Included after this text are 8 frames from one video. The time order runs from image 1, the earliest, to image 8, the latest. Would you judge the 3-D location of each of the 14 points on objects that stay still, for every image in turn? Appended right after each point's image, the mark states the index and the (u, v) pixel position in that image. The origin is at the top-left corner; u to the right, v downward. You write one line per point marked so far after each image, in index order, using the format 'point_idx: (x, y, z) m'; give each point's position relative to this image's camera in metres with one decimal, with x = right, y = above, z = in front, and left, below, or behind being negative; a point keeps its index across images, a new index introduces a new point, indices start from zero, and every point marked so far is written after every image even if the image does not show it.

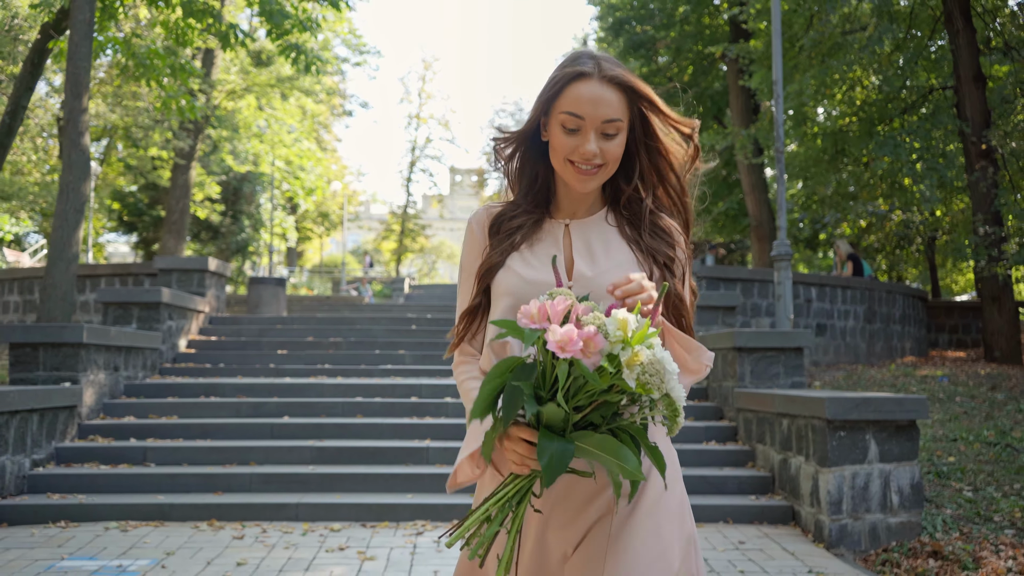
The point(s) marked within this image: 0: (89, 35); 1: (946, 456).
0: (-5.2, +3.1, +10.7) m
1: (+3.4, -1.3, +6.8) m
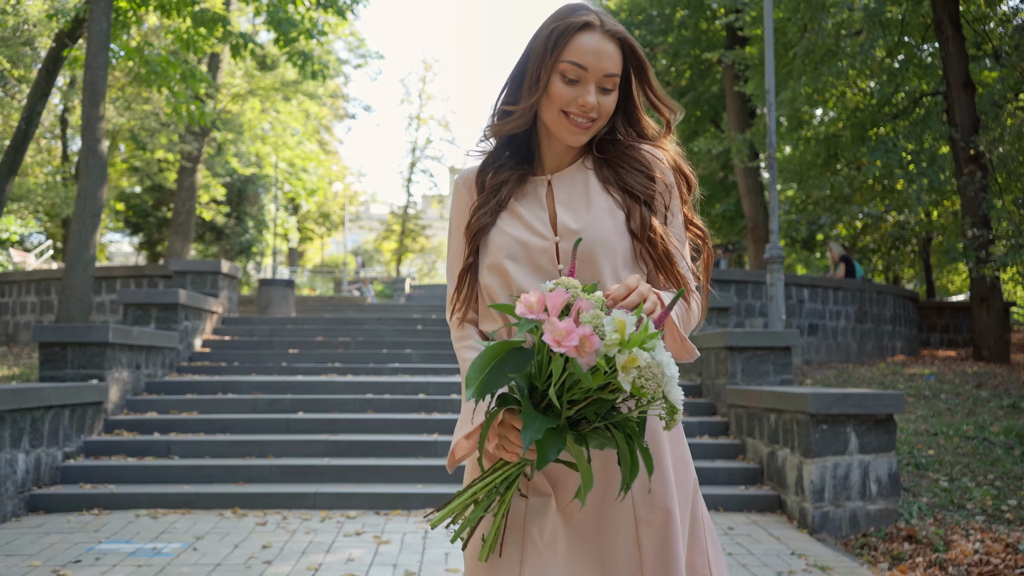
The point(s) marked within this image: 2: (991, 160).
0: (-5.1, +3.1, +11.1) m
1: (+3.4, -1.3, +7.2) m
2: (+8.2, +2.2, +15.2) m
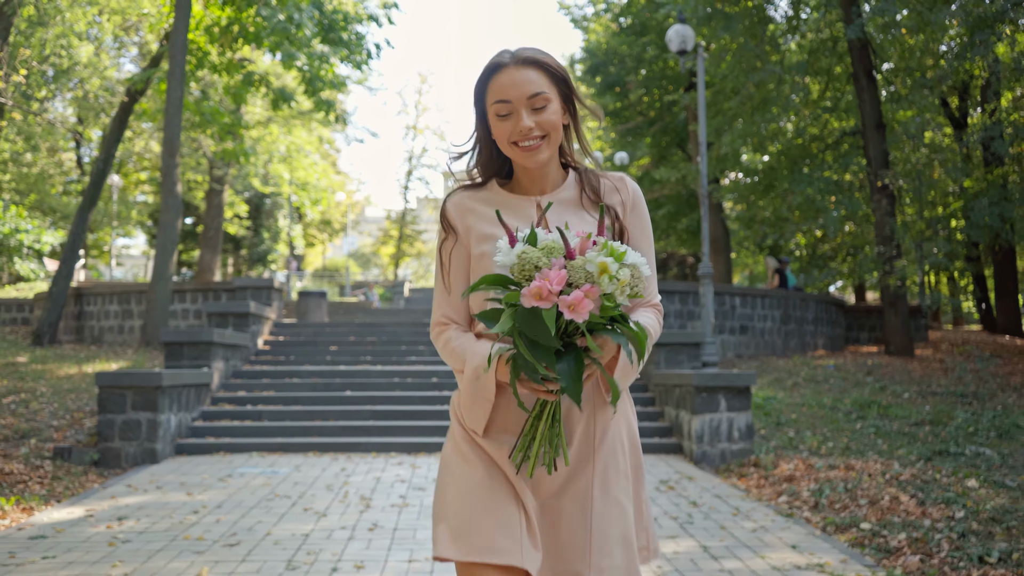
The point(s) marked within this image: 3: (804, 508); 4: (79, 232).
0: (-5.3, +2.9, +14.1) m
1: (+3.2, -1.5, +10.3) m
2: (+8.0, +2.1, +18.3) m
3: (+2.2, -1.7, +6.8) m
4: (-8.0, +1.0, +16.2) m
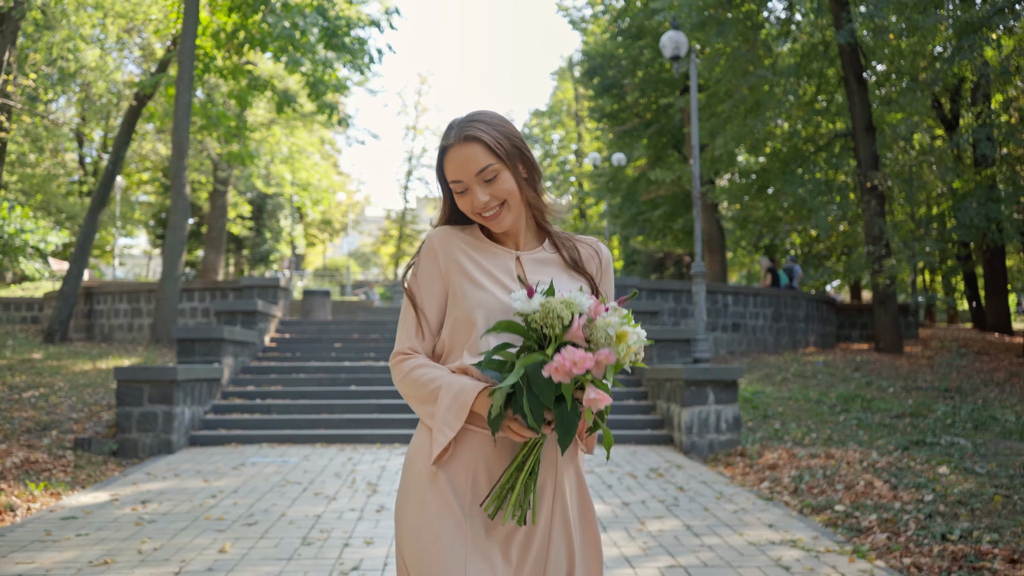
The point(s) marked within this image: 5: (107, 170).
0: (-5.4, +2.9, +14.5) m
1: (+3.2, -1.5, +10.7) m
2: (+7.9, +2.1, +18.8) m
3: (+2.2, -1.7, +7.2) m
4: (-8.0, +1.1, +16.7) m
5: (-7.8, +2.3, +17.0) m
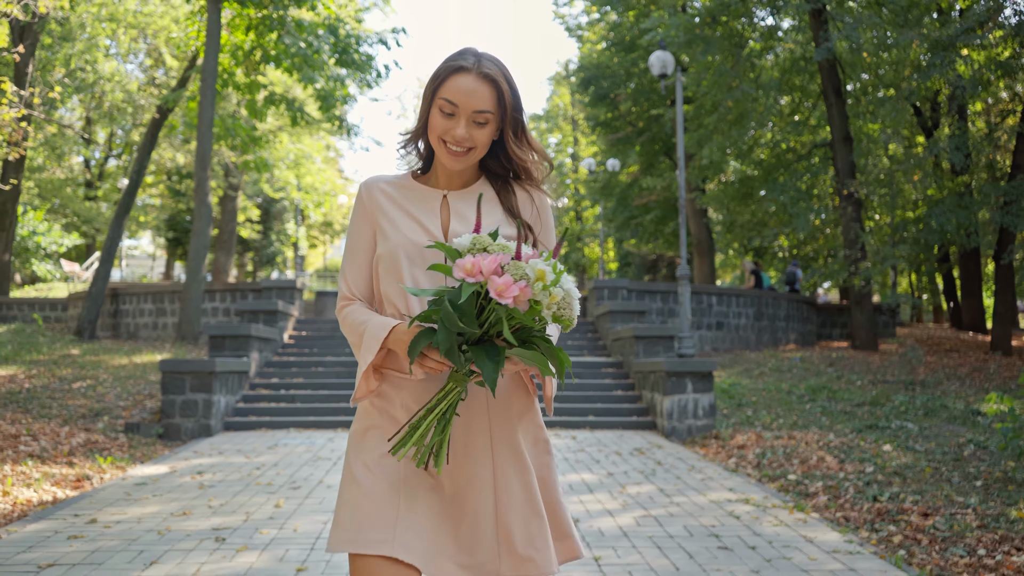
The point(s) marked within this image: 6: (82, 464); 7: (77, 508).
0: (-5.4, +2.9, +15.6) m
1: (+3.2, -1.5, +11.9) m
2: (+7.9, +2.1, +20.0) m
3: (+2.2, -1.7, +8.4) m
4: (-8.0, +1.0, +17.8) m
5: (-7.8, +2.3, +18.1) m
6: (-3.9, -1.6, +8.1) m
7: (-3.2, -1.6, +6.5) m
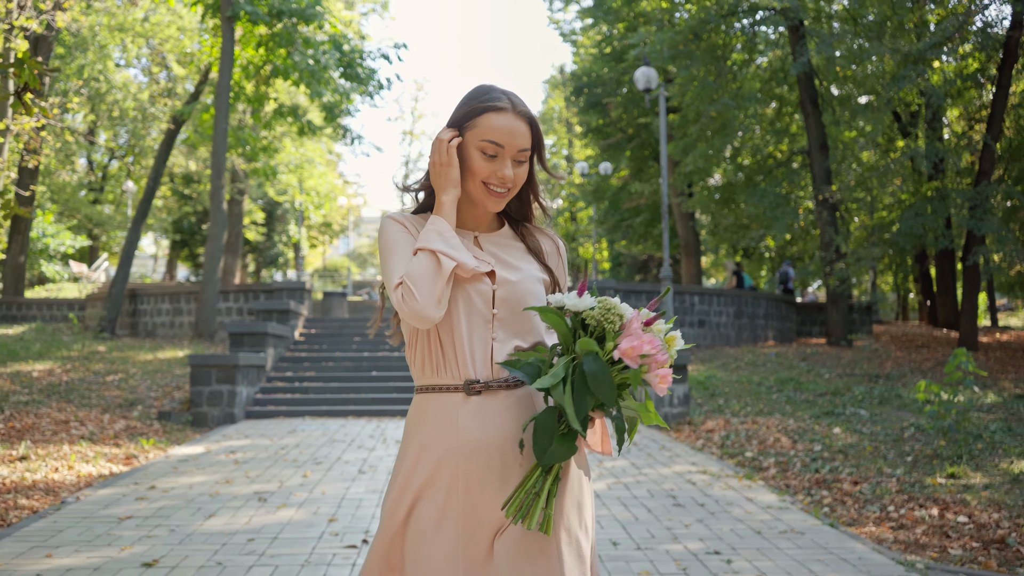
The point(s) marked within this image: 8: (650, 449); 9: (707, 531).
0: (-5.5, +2.8, +16.7) m
1: (+3.1, -1.5, +13.0) m
2: (+7.8, +2.1, +21.1) m
3: (+2.2, -1.7, +9.5) m
4: (-8.1, +1.0, +18.9) m
5: (-7.9, +2.2, +19.2) m
6: (-4.0, -1.6, +9.2) m
7: (-3.2, -1.6, +7.6) m
8: (+1.4, -1.7, +9.2) m
9: (+1.3, -1.6, +5.6) m
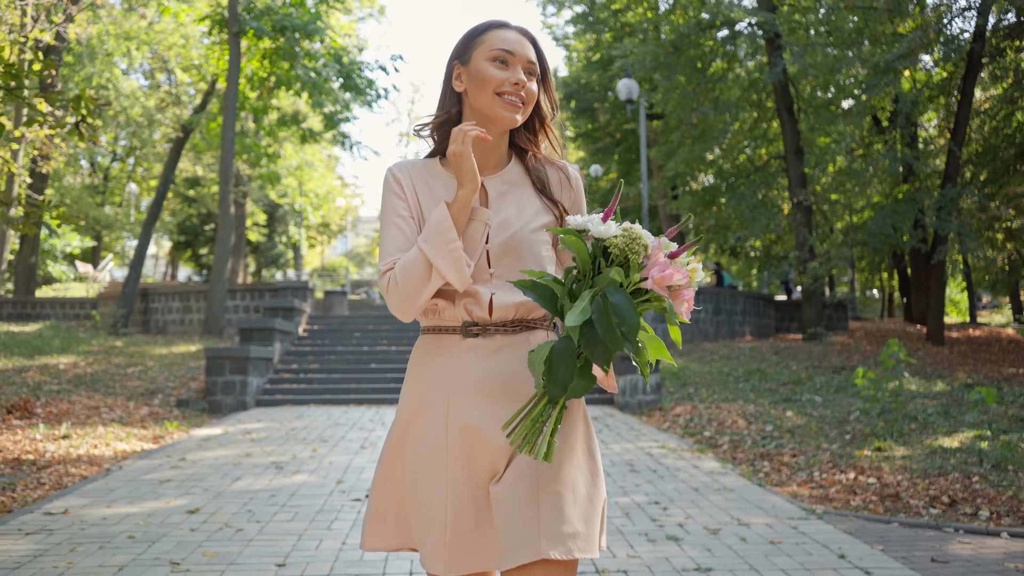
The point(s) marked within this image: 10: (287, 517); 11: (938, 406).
0: (-5.7, +2.9, +17.8) m
1: (+3.0, -1.5, +14.2) m
2: (+7.6, +2.1, +22.3) m
3: (+2.0, -1.7, +10.6) m
4: (-8.3, +1.0, +20.0) m
5: (-8.2, +2.3, +20.3) m
6: (-4.2, -1.6, +10.3) m
7: (-3.4, -1.6, +8.7) m
8: (+1.3, -1.7, +10.3) m
9: (+1.1, -1.5, +6.8) m
10: (-1.5, -1.5, +5.9) m
11: (+5.6, -1.6, +11.7) m
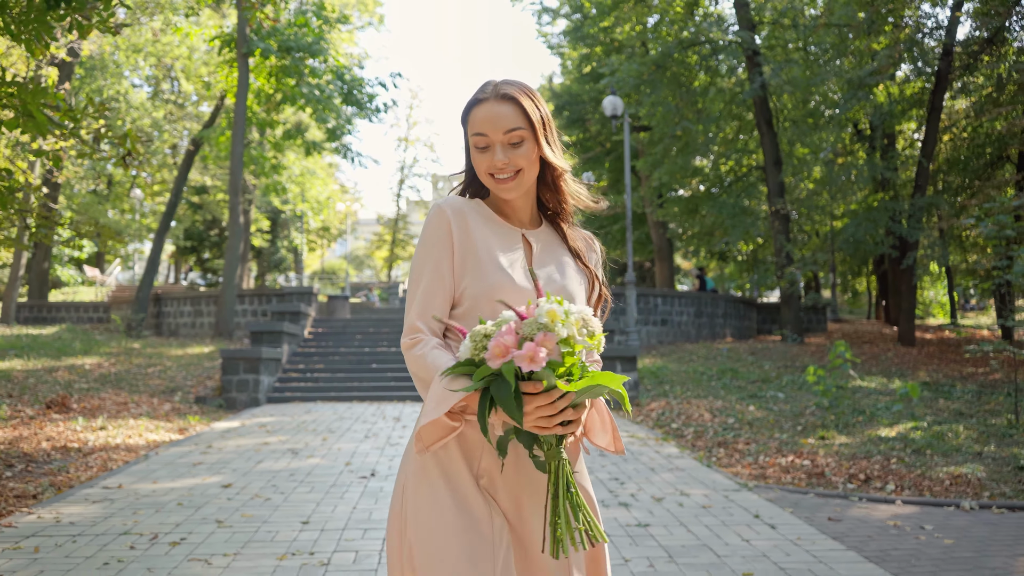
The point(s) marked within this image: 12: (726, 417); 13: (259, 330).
0: (-5.9, +2.7, +19.0) m
1: (+2.8, -1.6, +15.3) m
2: (+7.4, +2.0, +23.4) m
3: (+1.8, -1.8, +11.8) m
4: (-8.5, +0.9, +21.1) m
5: (-8.3, +2.1, +21.5) m
6: (-4.3, -1.7, +11.5) m
7: (-3.6, -1.7, +9.8) m
8: (+1.1, -1.8, +11.5) m
9: (+0.9, -1.6, +7.9) m
10: (-1.6, -1.6, +7.0) m
11: (+5.5, -1.7, +12.8) m
12: (+2.8, -1.7, +11.7) m
13: (-4.4, -0.7, +15.4) m
